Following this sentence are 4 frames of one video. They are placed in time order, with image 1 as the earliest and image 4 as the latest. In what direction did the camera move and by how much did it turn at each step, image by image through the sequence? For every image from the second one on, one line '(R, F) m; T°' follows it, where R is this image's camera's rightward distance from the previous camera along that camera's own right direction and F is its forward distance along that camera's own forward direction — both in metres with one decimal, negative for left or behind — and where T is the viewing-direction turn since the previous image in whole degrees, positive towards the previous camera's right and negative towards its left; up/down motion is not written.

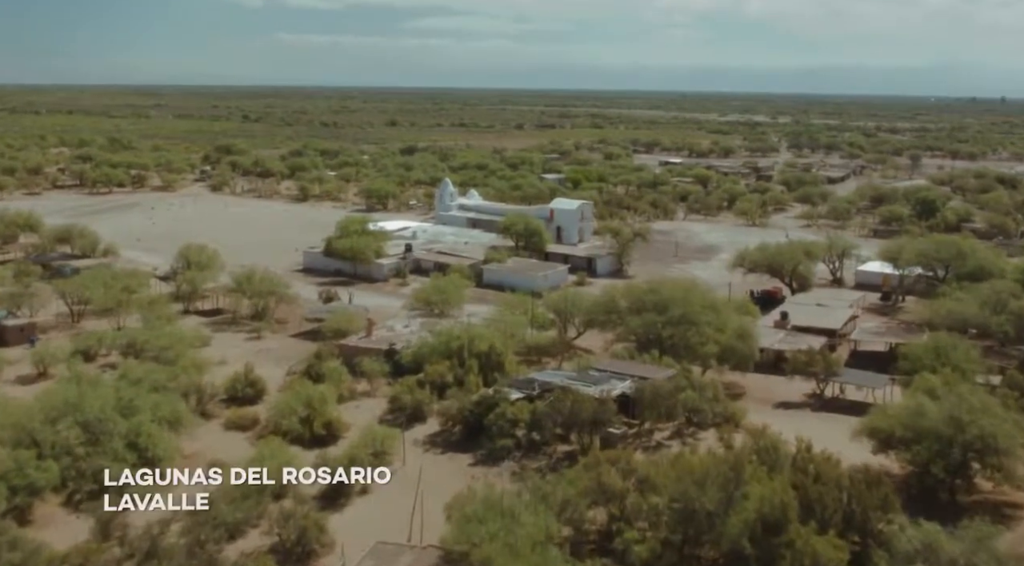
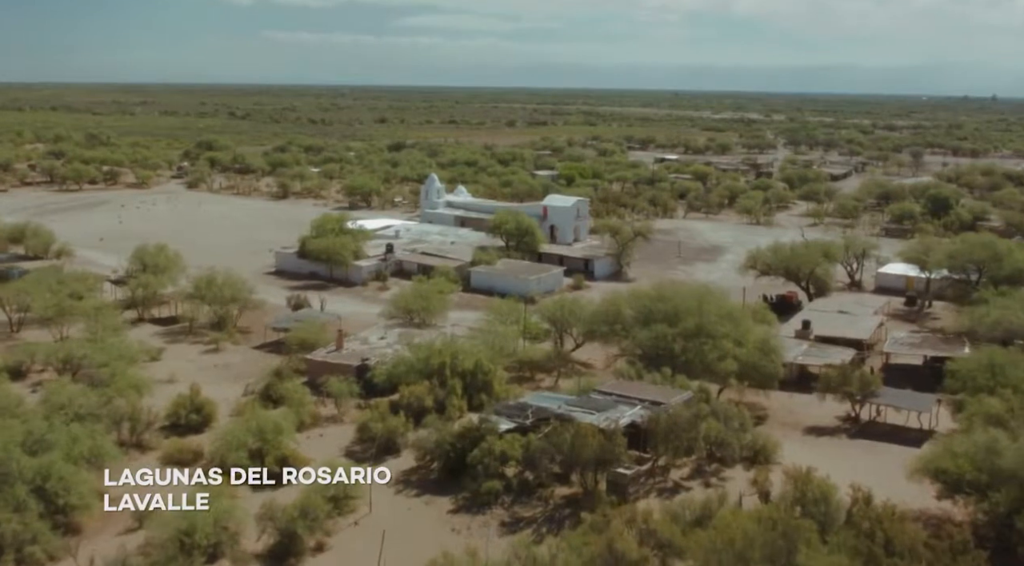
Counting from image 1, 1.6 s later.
(+0.1, +4.1) m; 0°
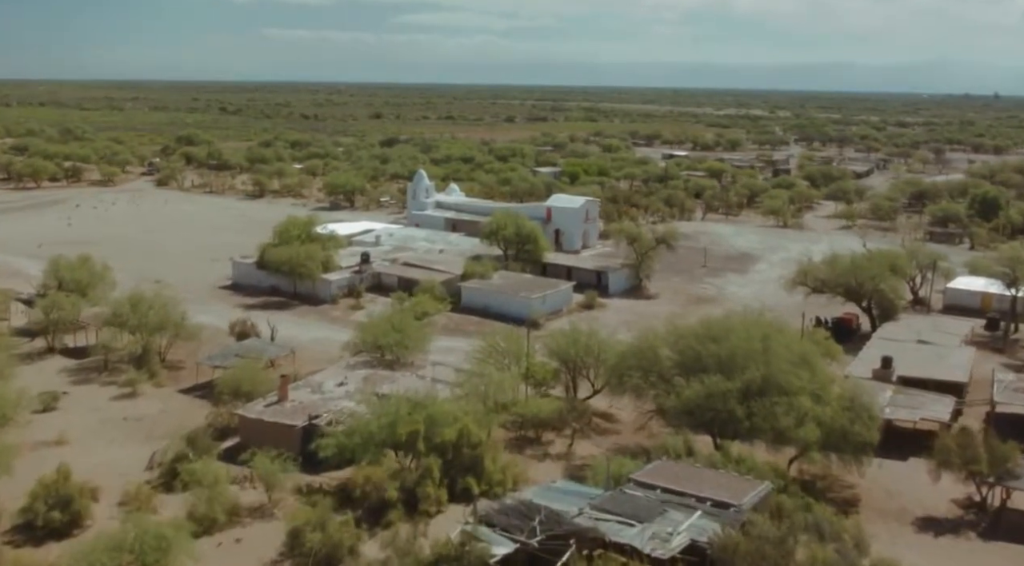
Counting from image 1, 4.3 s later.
(0.0, +7.3) m; 0°
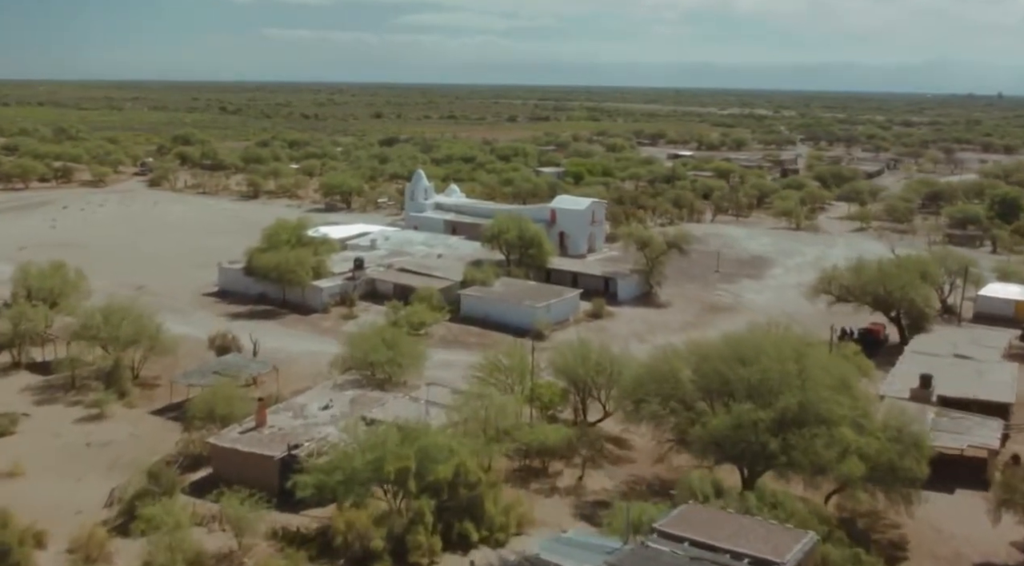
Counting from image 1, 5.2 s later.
(0.0, +2.3) m; 0°
